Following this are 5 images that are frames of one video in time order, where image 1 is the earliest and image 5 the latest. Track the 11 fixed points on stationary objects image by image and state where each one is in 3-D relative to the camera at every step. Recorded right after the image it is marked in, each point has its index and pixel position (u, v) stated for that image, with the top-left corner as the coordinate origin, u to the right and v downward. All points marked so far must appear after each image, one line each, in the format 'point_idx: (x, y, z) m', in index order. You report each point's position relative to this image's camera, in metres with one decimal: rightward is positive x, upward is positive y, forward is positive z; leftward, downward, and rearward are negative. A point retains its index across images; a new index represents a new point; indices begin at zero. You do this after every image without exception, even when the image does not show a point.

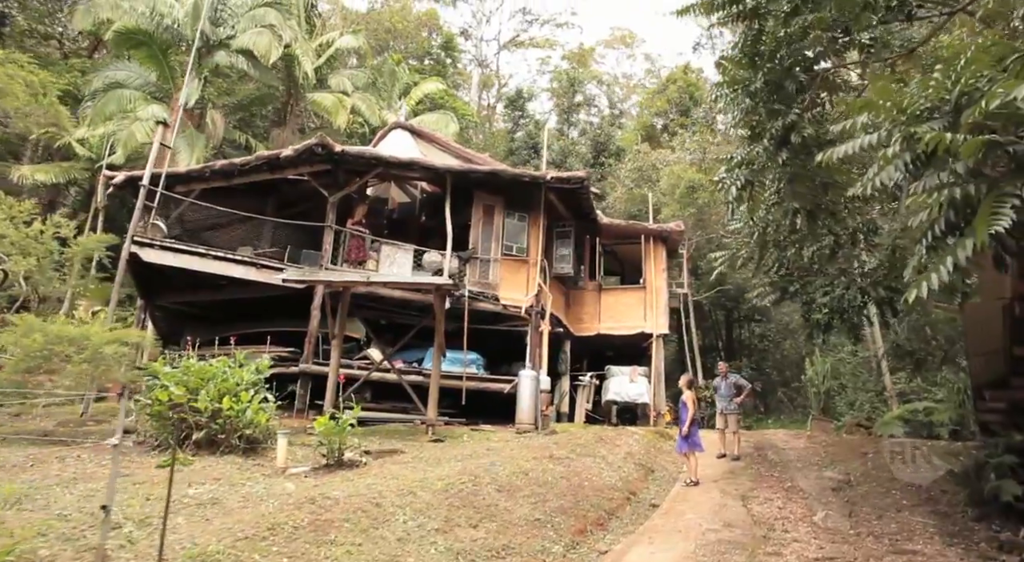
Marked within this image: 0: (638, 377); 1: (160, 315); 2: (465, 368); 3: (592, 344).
0: (+3.4, -2.6, +15.2) m
1: (-8.2, -0.8, +13.5) m
2: (-1.1, -2.0, +12.7) m
3: (+2.6, -2.1, +17.9) m
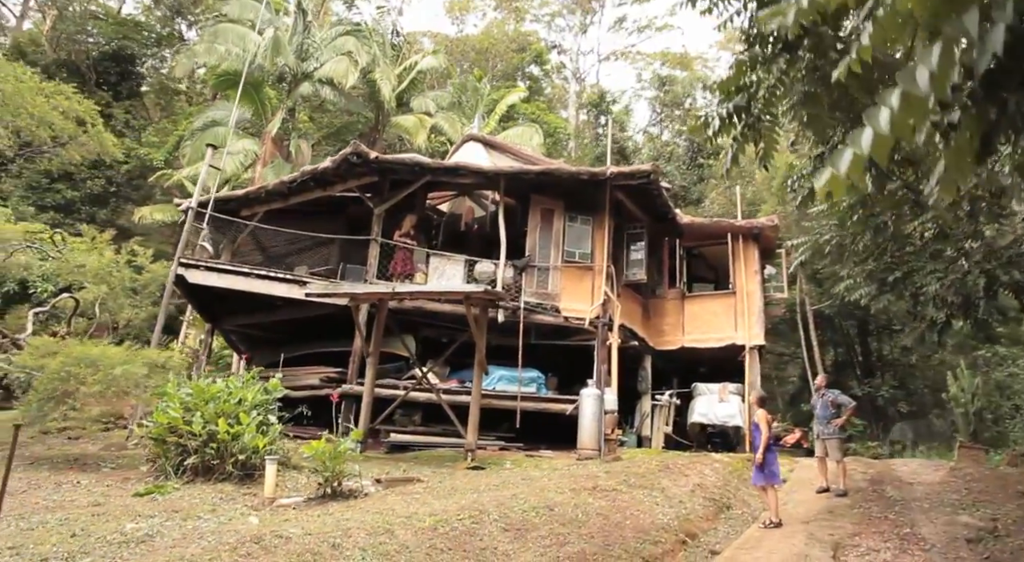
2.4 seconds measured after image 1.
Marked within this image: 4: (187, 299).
0: (+5.1, -2.7, +13.3) m
1: (-6.7, -1.3, +13.9) m
2: (+0.2, -2.2, +11.7) m
3: (+4.8, -2.3, +16.2) m
4: (-6.8, -0.3, +11.8) m
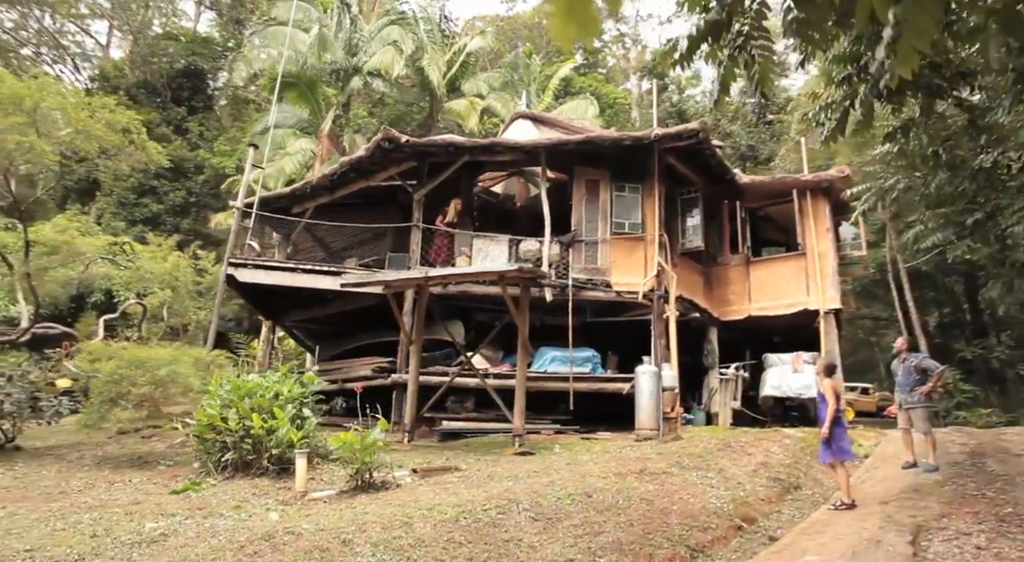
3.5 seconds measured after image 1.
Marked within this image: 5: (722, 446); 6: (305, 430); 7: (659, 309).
0: (+6.3, -1.8, +12.2) m
1: (-5.4, -1.2, +14.4) m
2: (+1.2, -1.7, +11.3) m
3: (+6.4, -1.3, +15.1) m
4: (-5.8, -0.3, +12.3) m
5: (+3.2, -2.5, +8.6) m
6: (-2.5, -1.8, +6.9) m
7: (+3.1, -0.6, +11.9) m
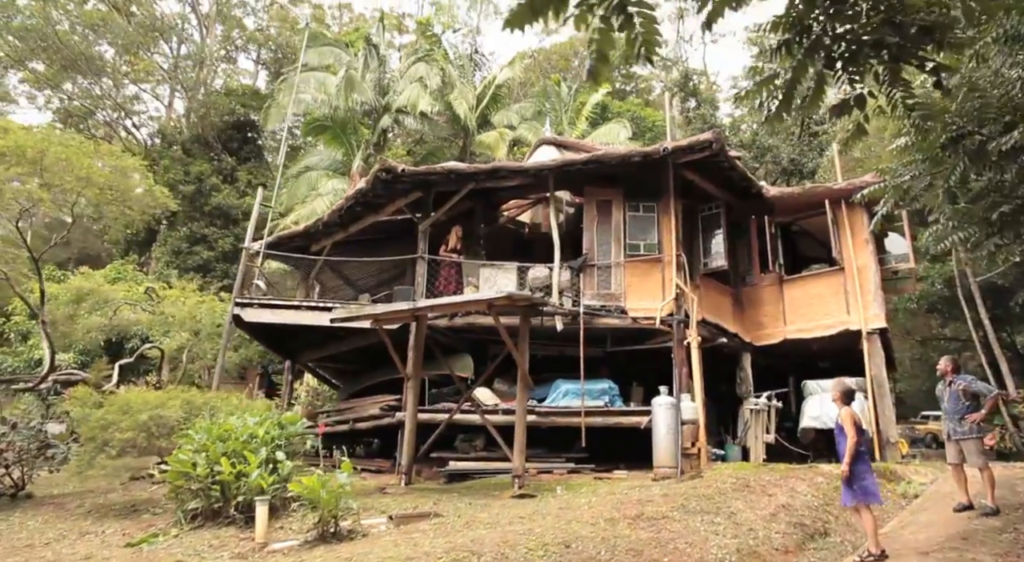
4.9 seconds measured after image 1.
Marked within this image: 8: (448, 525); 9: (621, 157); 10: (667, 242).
0: (+6.5, -2.2, +11.1) m
1: (-4.9, -2.2, +14.4) m
2: (+1.4, -2.2, +10.7) m
3: (+6.9, -1.8, +13.9) m
4: (-5.5, -1.2, +12.4) m
5: (+3.1, -2.8, +7.7) m
6: (-2.8, -2.3, +6.7) m
7: (+3.3, -1.1, +11.2) m
8: (-0.8, -2.7, +6.3) m
9: (+2.1, +2.4, +11.1) m
10: (+3.3, +0.8, +12.0) m
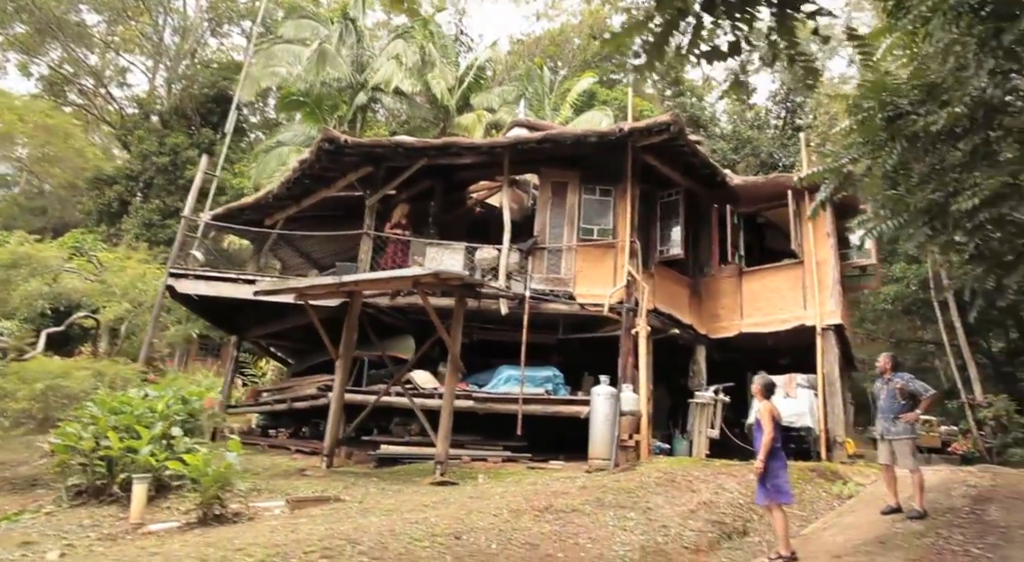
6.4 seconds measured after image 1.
0: (+5.5, -2.0, +10.8) m
1: (-6.0, -1.6, +14.0) m
2: (+0.3, -1.9, +10.4) m
3: (+5.8, -1.7, +13.7) m
4: (-6.6, -0.6, +12.0) m
5: (+2.1, -2.6, +7.4) m
6: (-3.8, -1.9, +6.3) m
7: (+2.2, -0.8, +10.8) m
8: (-1.8, -2.4, +6.0) m
9: (+1.2, +2.6, +10.7) m
10: (+2.3, +1.1, +11.6) m
